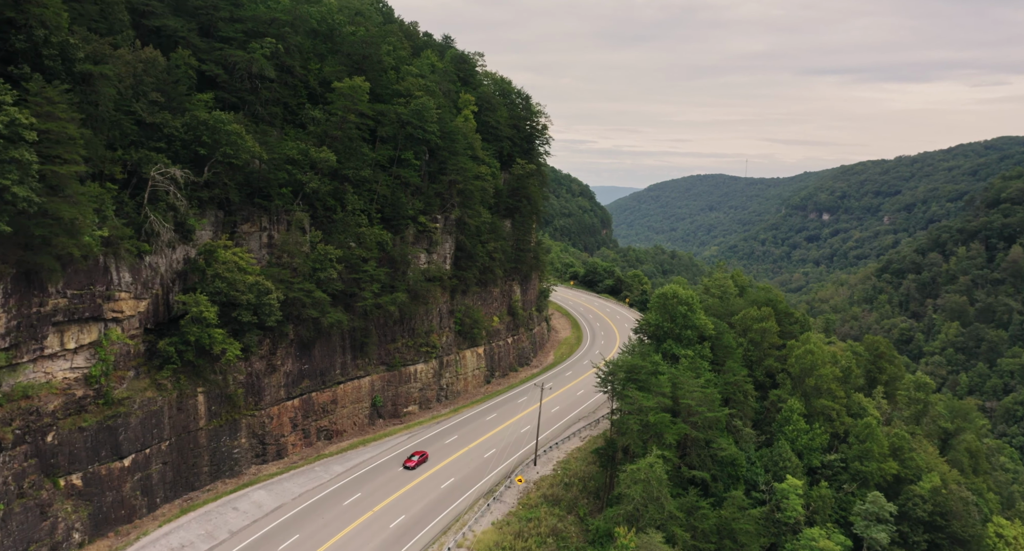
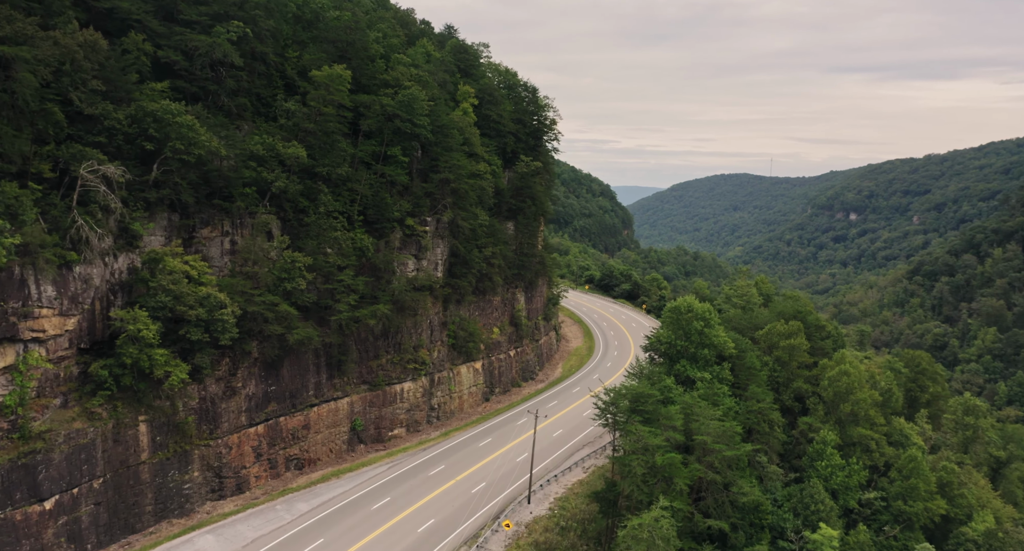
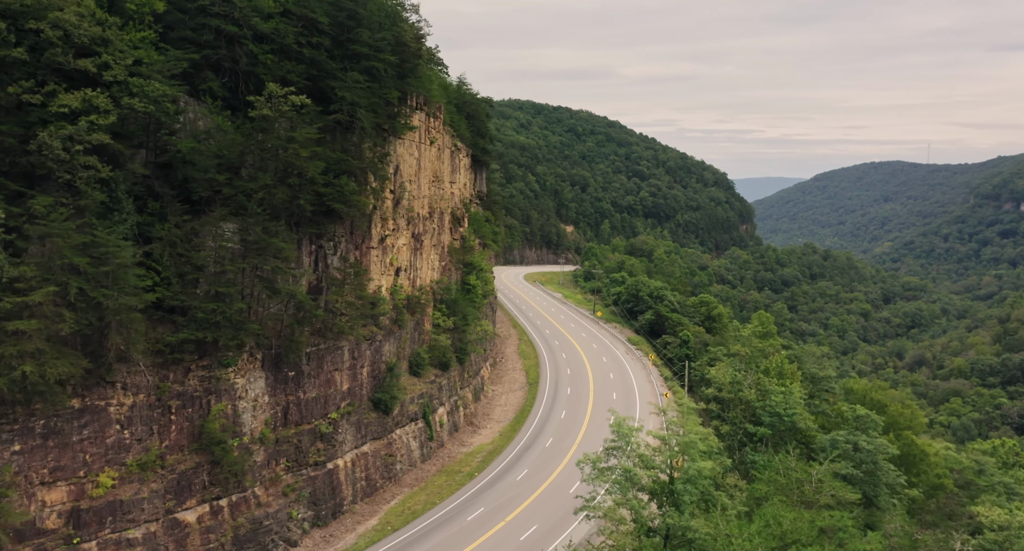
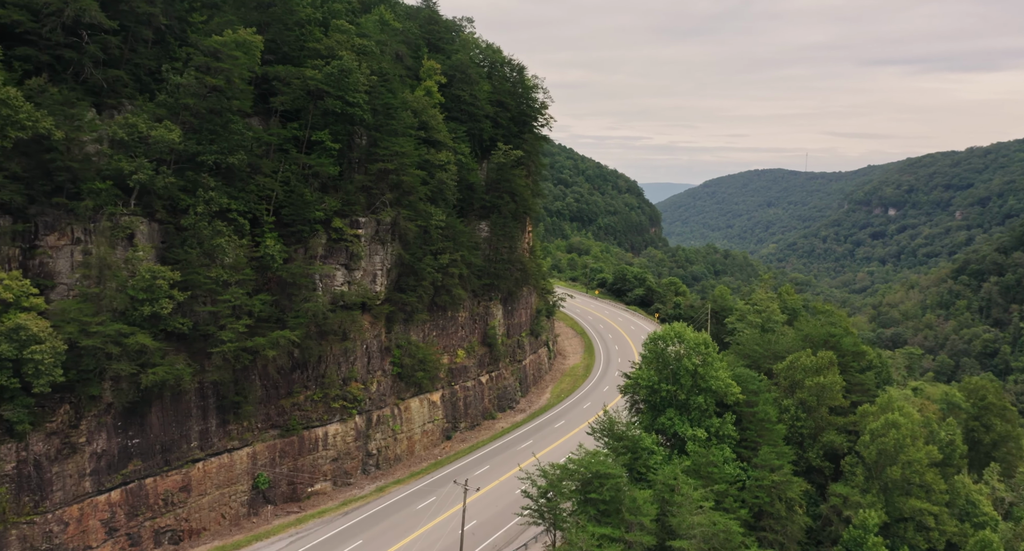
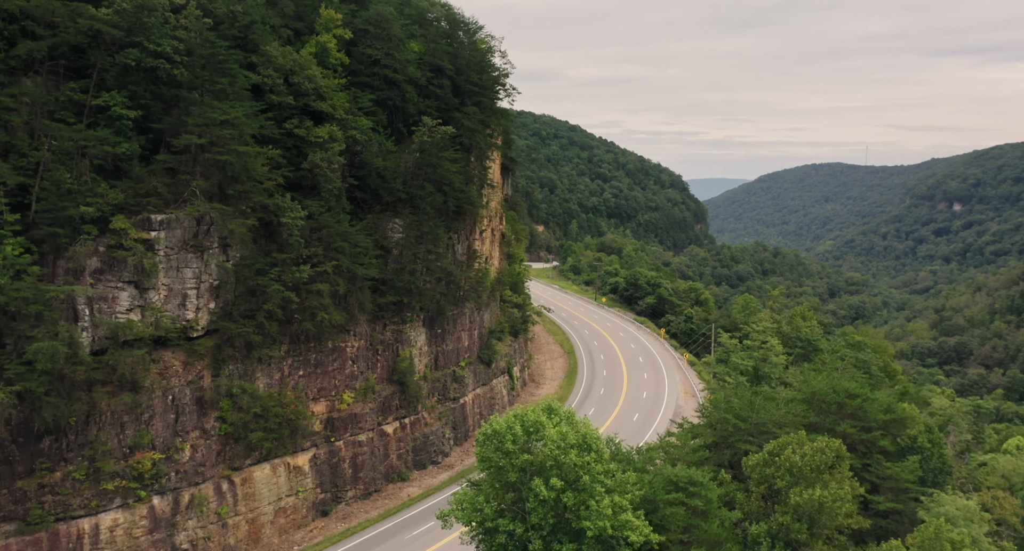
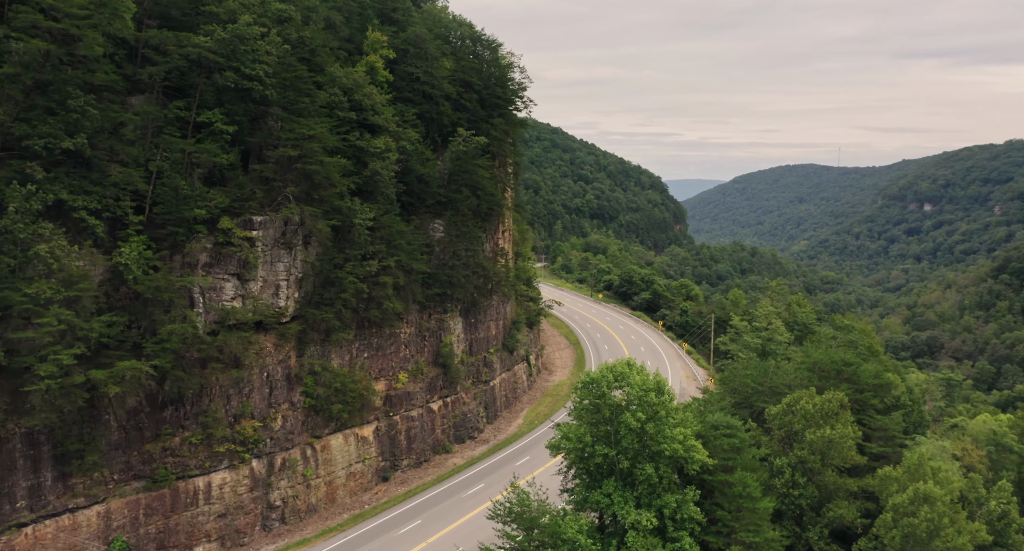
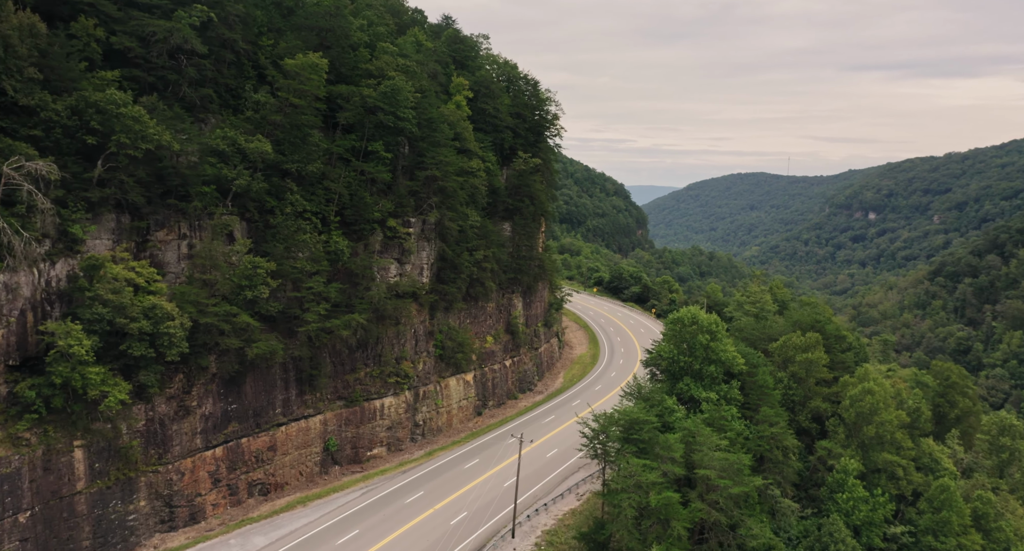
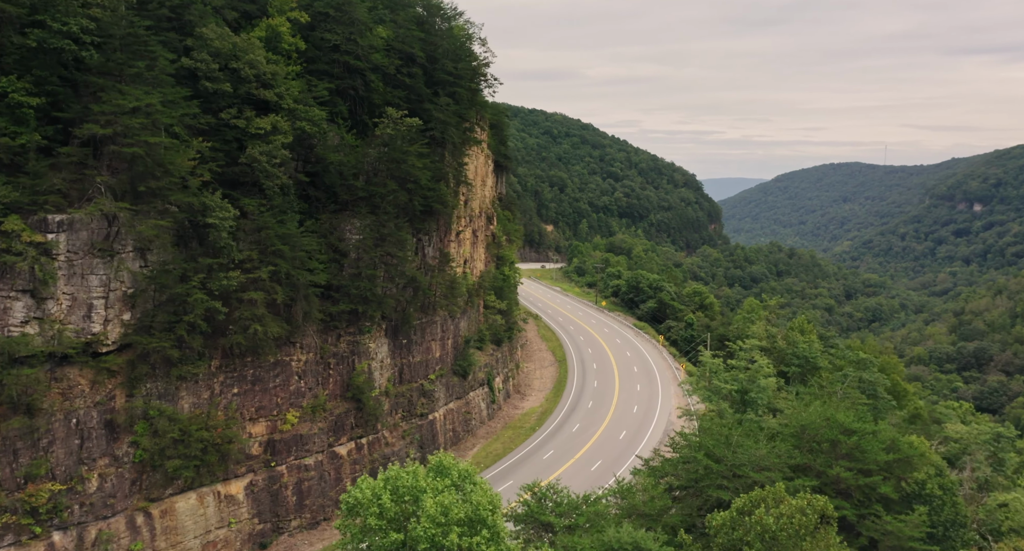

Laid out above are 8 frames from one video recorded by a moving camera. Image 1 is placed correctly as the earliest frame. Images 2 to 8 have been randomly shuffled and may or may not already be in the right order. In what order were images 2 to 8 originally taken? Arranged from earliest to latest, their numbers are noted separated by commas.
2, 7, 4, 6, 5, 8, 3
